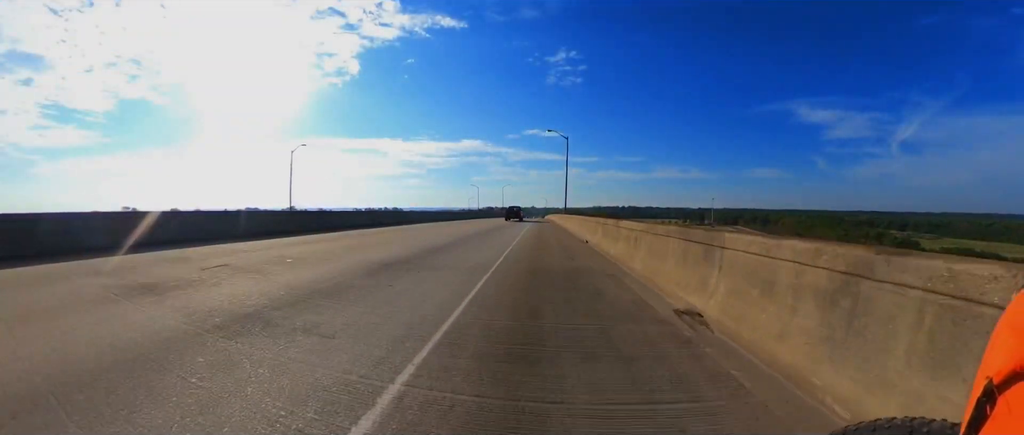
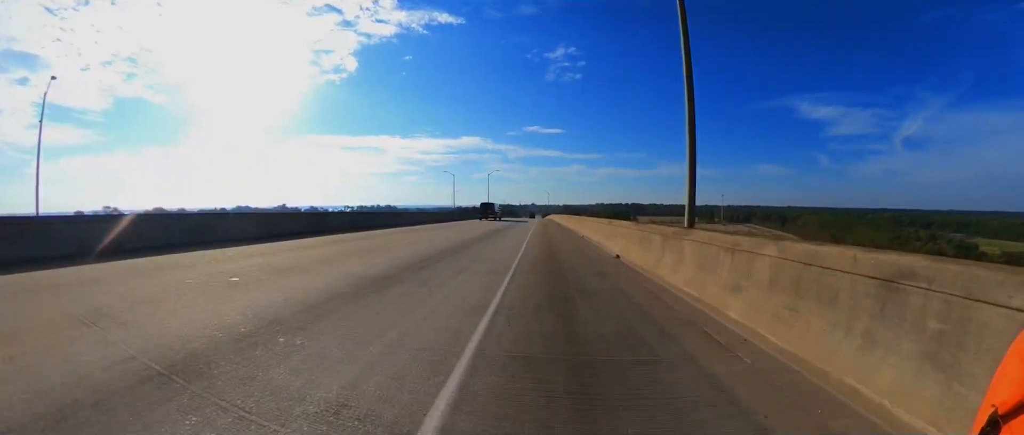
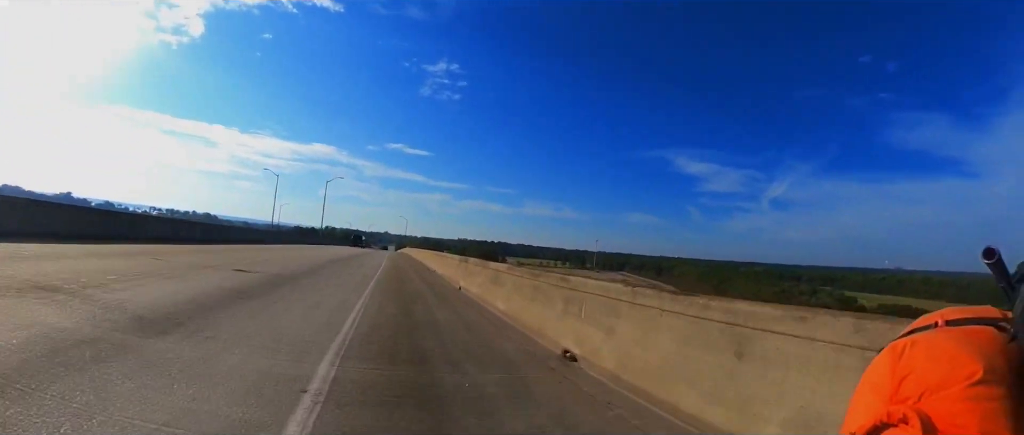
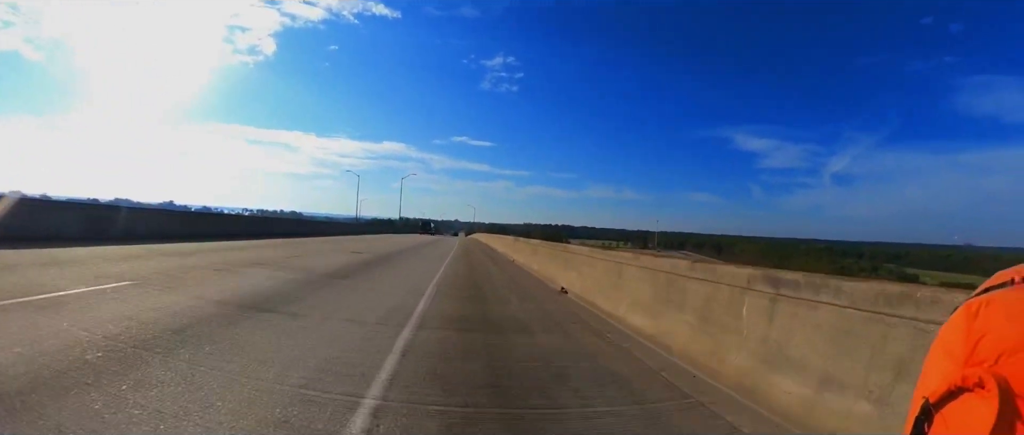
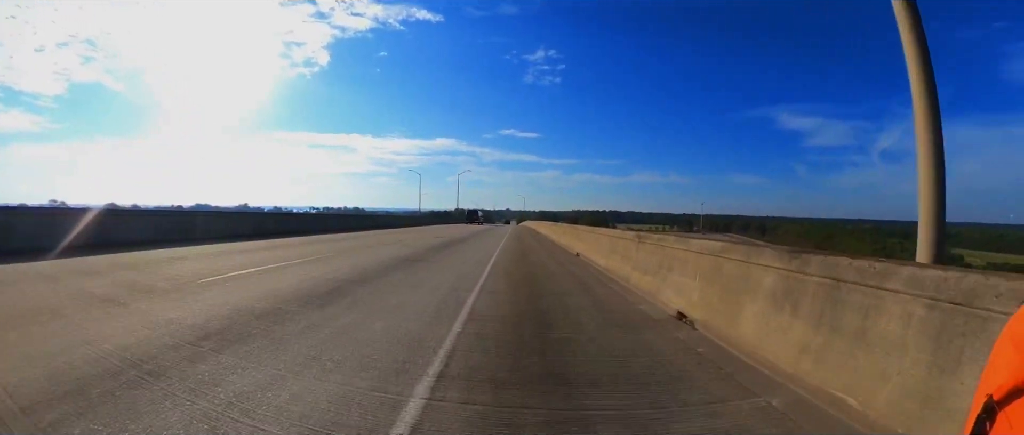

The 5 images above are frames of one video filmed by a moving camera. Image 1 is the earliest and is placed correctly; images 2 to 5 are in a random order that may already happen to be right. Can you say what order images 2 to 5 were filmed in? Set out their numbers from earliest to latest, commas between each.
2, 5, 4, 3
